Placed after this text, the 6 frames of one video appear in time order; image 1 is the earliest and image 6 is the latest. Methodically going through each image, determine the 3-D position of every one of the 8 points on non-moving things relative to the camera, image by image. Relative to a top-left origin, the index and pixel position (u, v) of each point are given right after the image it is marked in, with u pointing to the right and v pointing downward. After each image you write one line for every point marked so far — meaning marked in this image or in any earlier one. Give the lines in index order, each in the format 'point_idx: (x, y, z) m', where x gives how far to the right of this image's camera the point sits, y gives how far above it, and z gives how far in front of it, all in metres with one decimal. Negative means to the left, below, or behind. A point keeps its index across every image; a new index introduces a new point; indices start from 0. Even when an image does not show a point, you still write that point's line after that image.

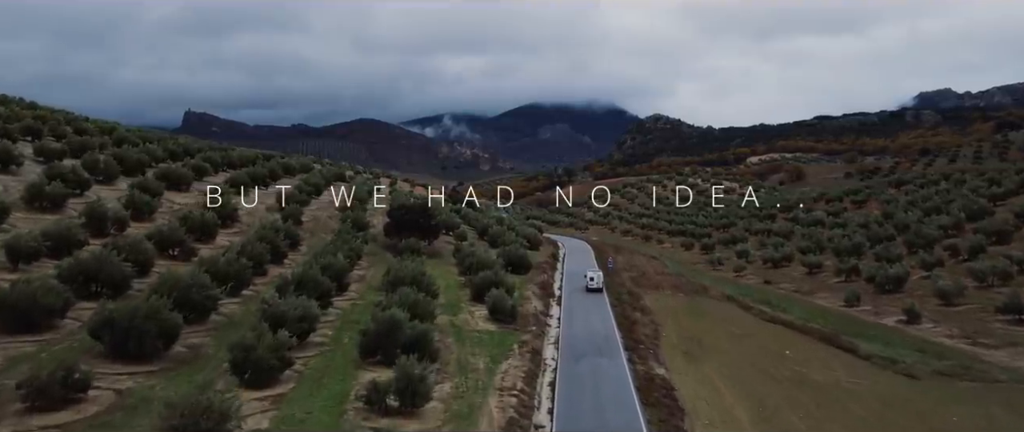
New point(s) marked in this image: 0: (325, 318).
0: (-4.5, -2.5, +17.9) m
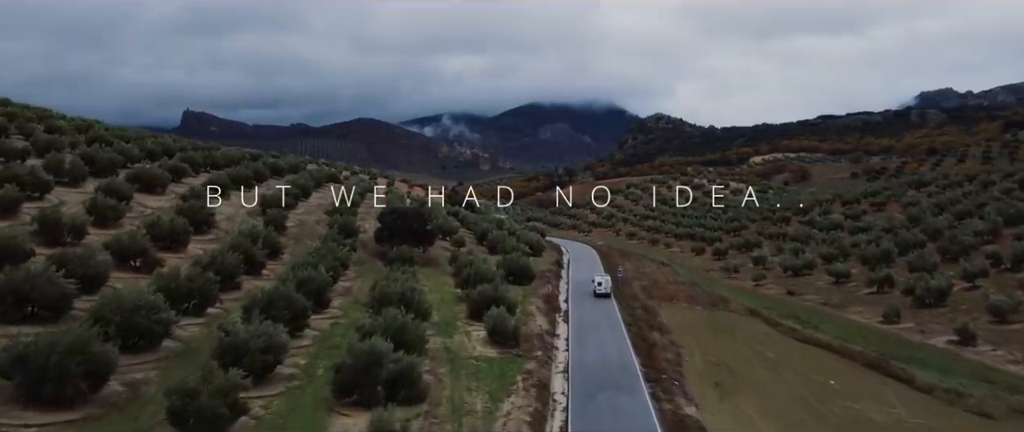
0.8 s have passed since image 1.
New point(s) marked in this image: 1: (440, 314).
0: (-4.4, -2.7, +15.5) m
1: (-1.9, -2.6, +19.6) m
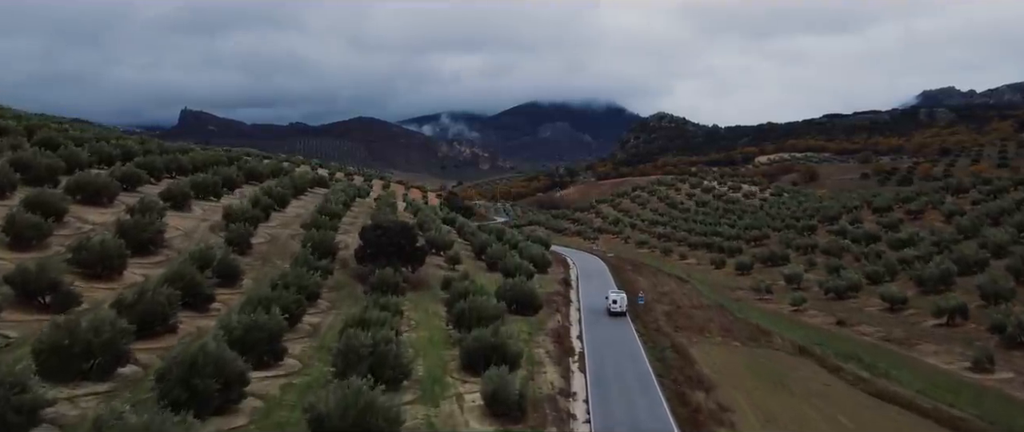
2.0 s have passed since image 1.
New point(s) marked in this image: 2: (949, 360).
0: (-4.4, -3.2, +11.4) m
1: (-1.8, -3.1, +15.6) m
2: (+10.9, -3.6, +18.6) m
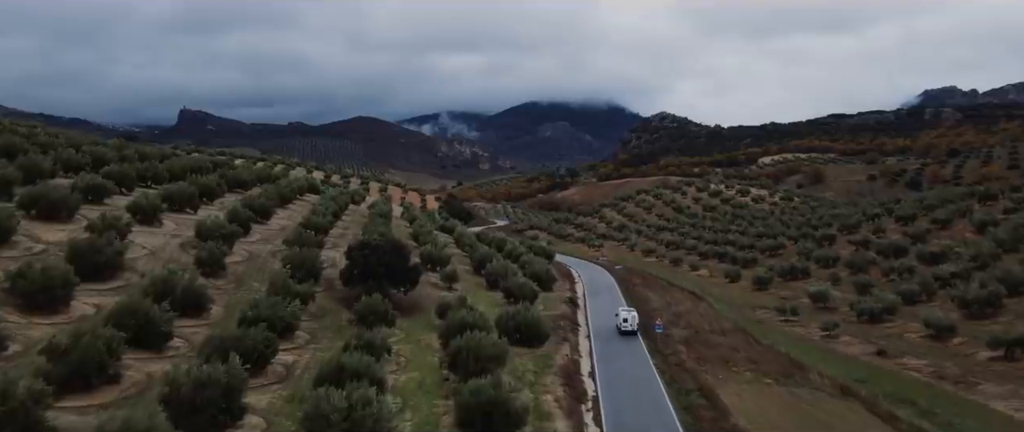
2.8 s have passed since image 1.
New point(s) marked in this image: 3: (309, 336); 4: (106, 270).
0: (-4.3, -3.7, +9.0) m
1: (-1.7, -3.7, +13.1) m
2: (+11.0, -4.1, +16.1) m
3: (-5.1, -3.0, +18.4) m
4: (-10.7, -1.5, +19.6) m
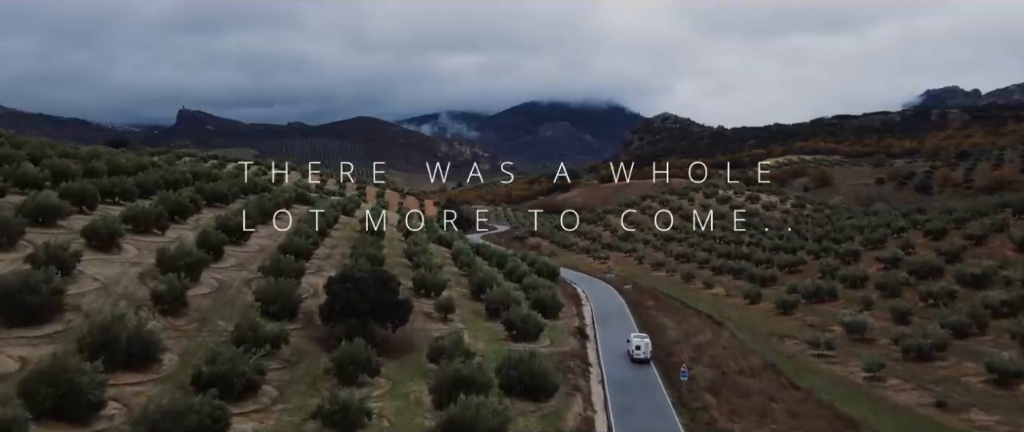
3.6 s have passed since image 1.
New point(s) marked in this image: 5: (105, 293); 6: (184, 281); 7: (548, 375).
0: (-4.2, -4.5, +6.2) m
1: (-1.7, -4.4, +10.3) m
2: (+11.0, -4.9, +13.3) m
3: (-5.0, -3.7, +15.6) m
4: (-10.7, -2.2, +16.8) m
5: (-10.5, -2.0, +19.0) m
6: (-8.8, -1.8, +20.1) m
7: (+0.8, -3.6, +17.0) m
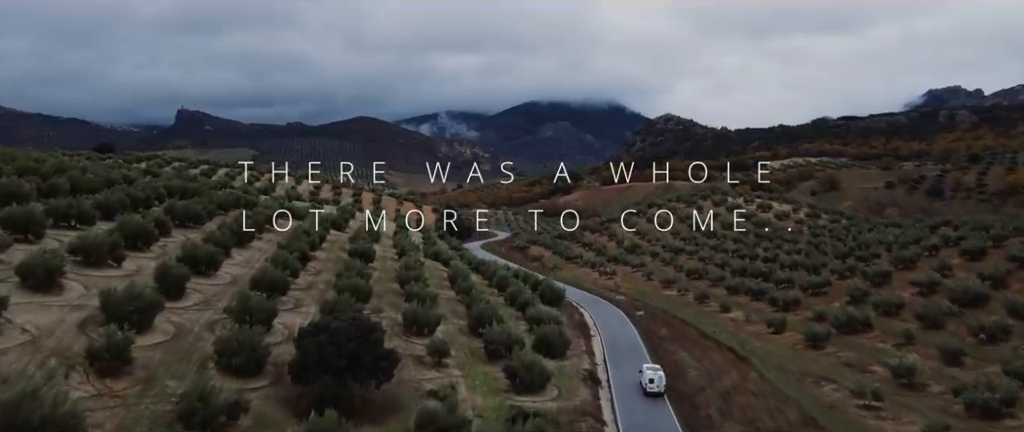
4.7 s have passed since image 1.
0: (-4.1, -5.4, +3.2) m
1: (-1.6, -5.3, +7.4) m
2: (+11.1, -5.8, +10.3) m
3: (-4.9, -4.6, +12.7) m
4: (-10.6, -3.1, +13.8) m
5: (-10.4, -2.9, +16.0) m
6: (-8.8, -2.7, +17.1) m
7: (+0.9, -4.5, +14.0) m
